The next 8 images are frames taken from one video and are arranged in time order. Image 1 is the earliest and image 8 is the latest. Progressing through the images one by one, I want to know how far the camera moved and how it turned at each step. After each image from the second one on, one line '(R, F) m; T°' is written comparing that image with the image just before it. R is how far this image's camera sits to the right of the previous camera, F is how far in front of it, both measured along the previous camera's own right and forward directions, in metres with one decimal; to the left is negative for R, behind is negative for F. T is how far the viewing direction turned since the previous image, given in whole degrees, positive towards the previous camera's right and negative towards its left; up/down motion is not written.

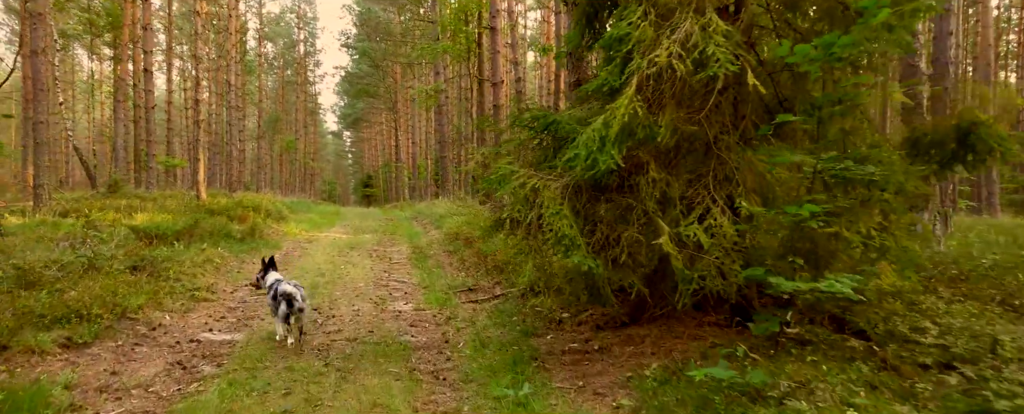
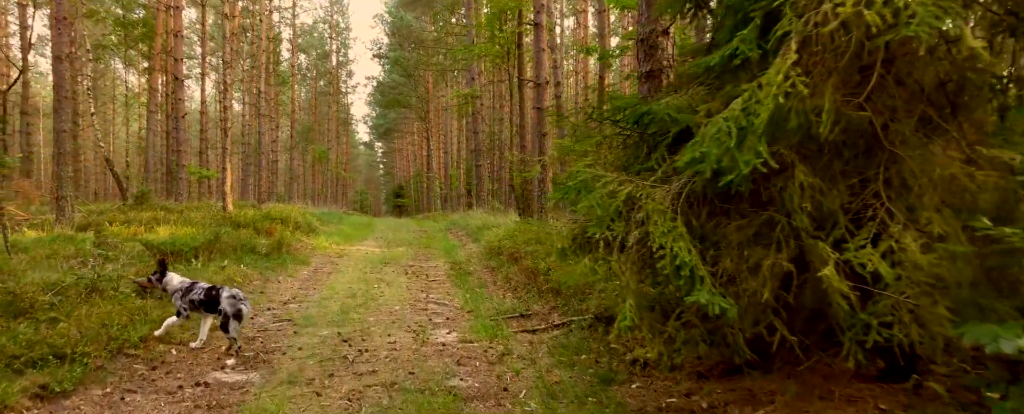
(-0.3, +1.2) m; -3°
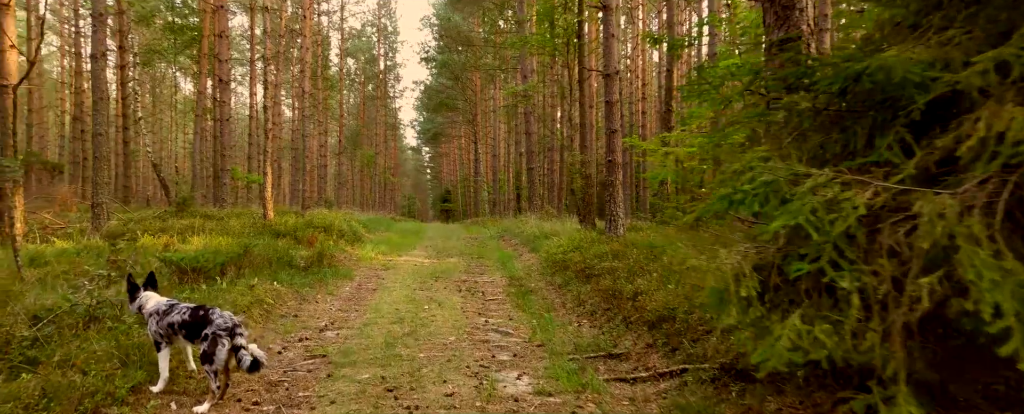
(-0.4, +1.5) m; -4°
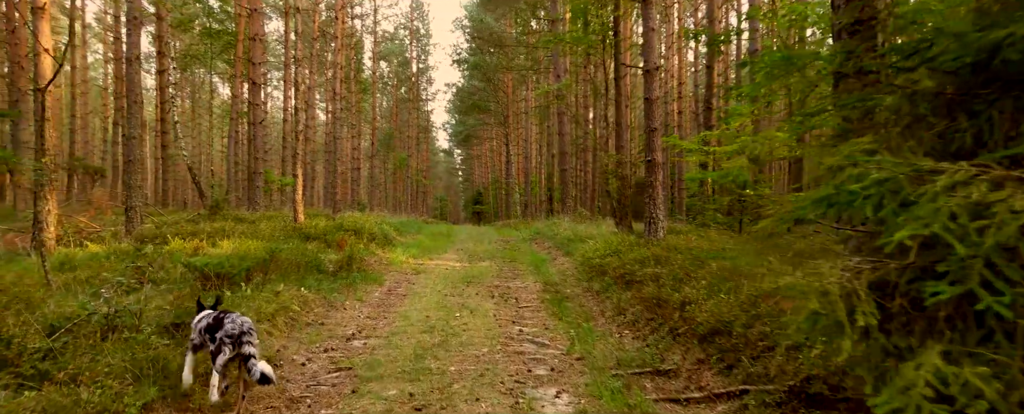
(-0.1, +0.5) m; -3°
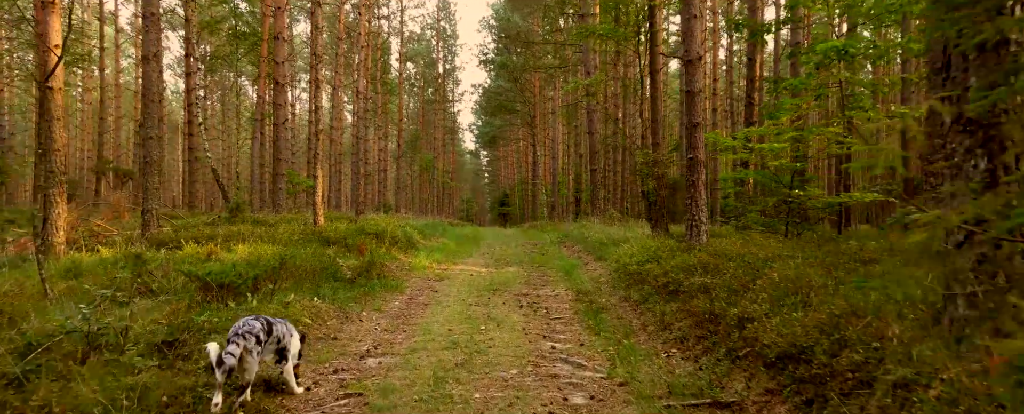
(-0.1, +0.8) m; -2°
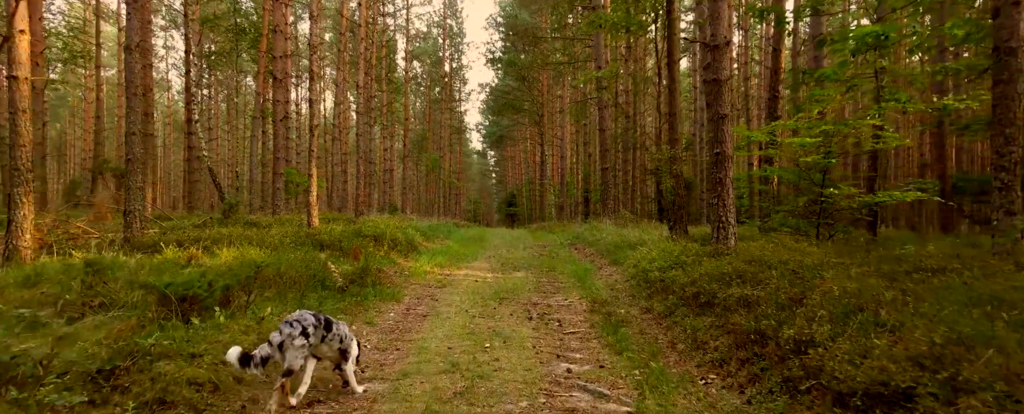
(0.0, +1.0) m; -1°
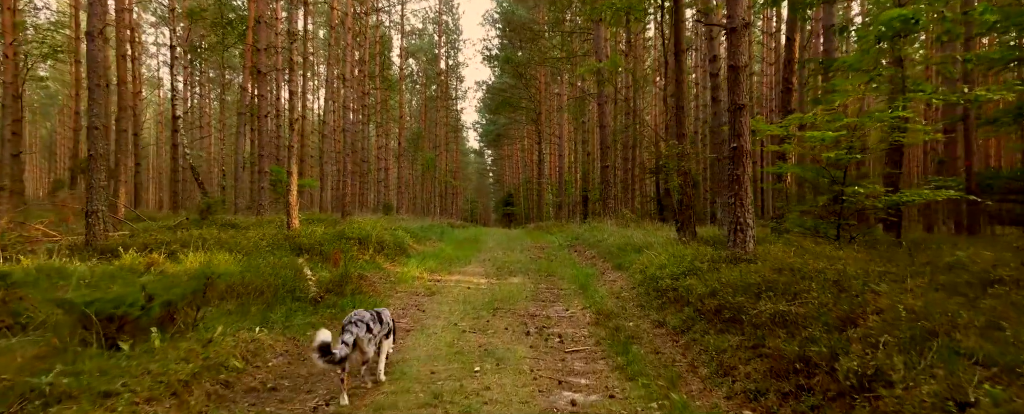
(0.0, +1.0) m; 0°
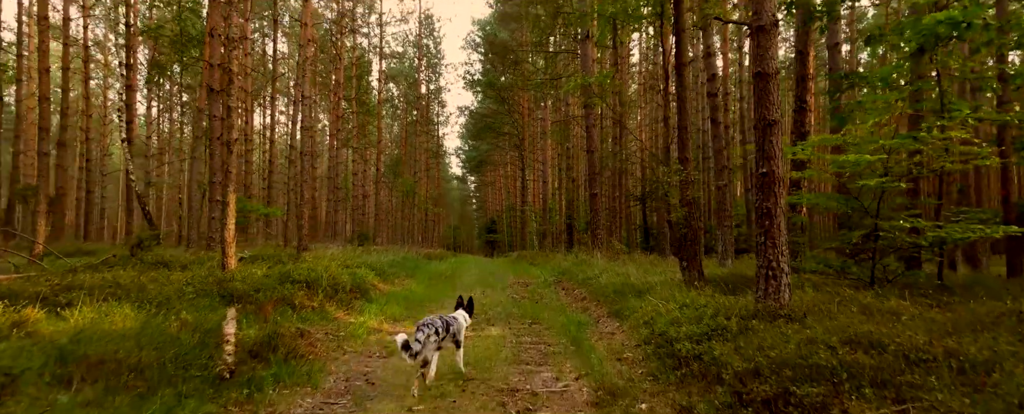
(+0.1, +1.9) m; +2°
